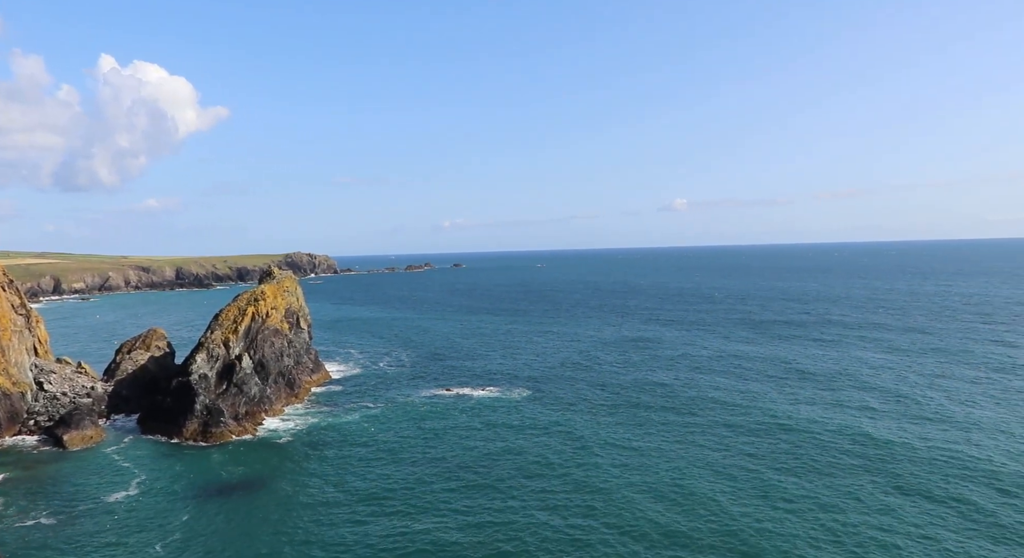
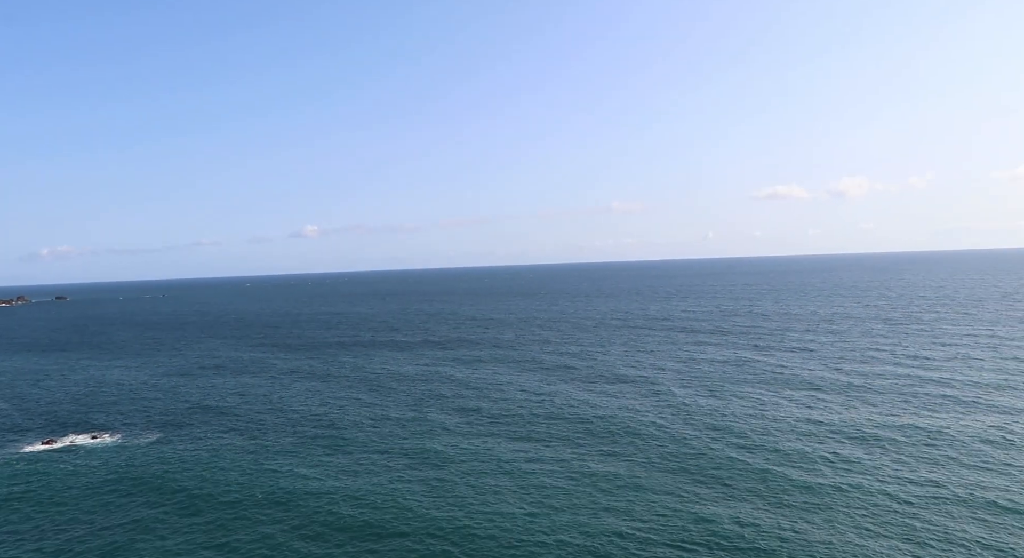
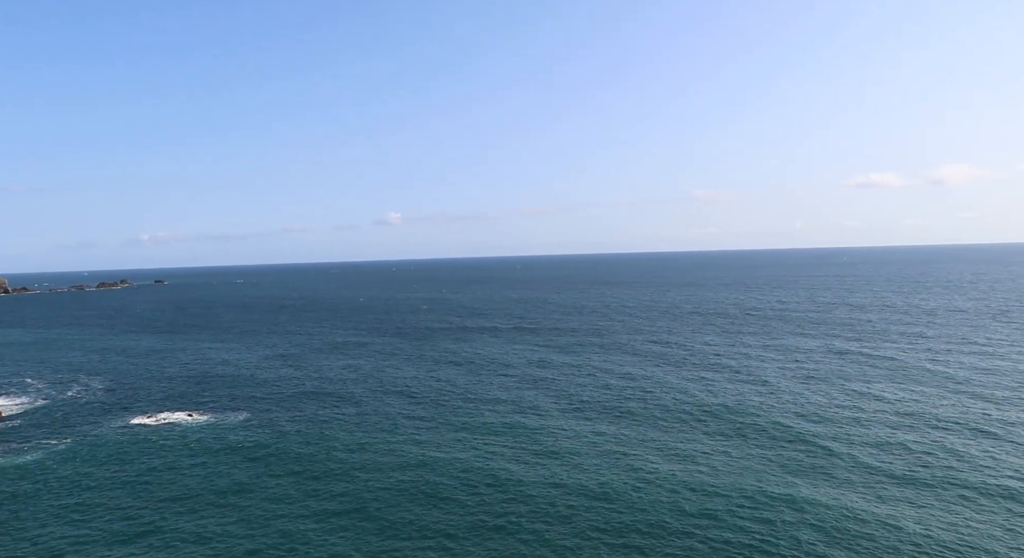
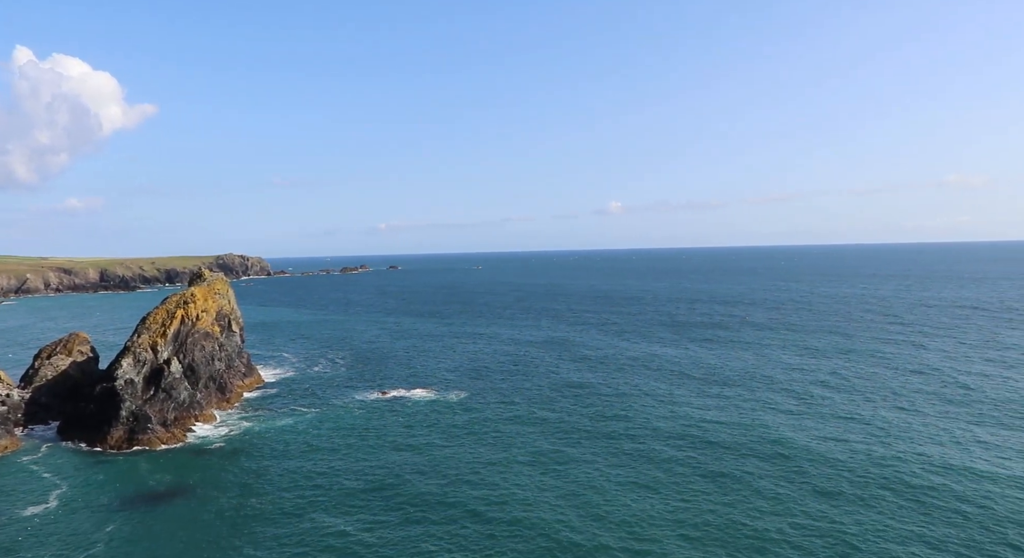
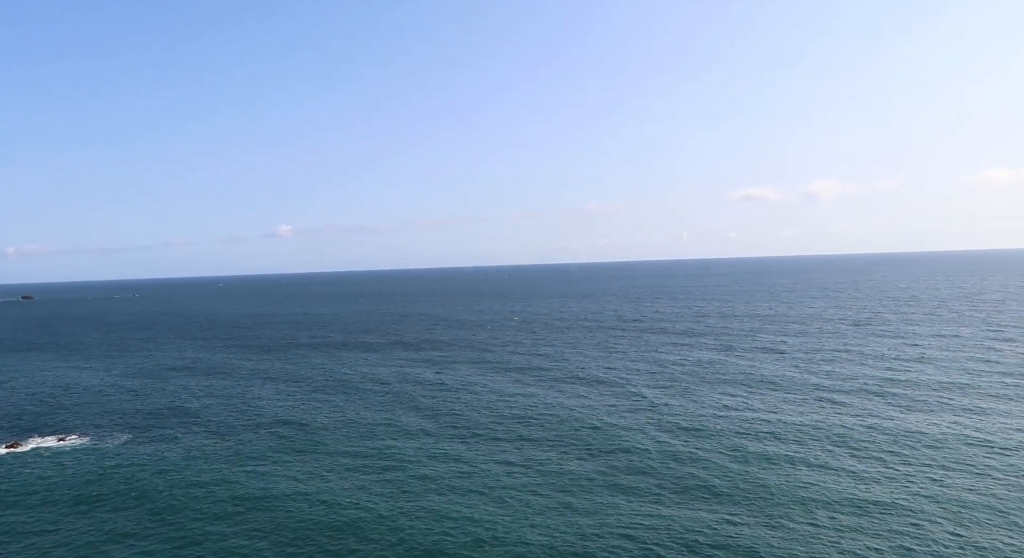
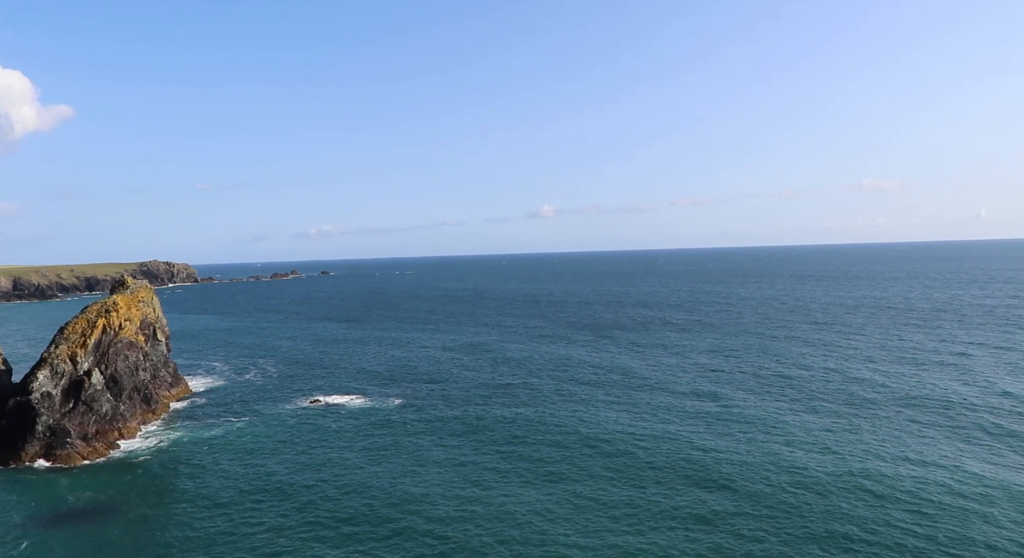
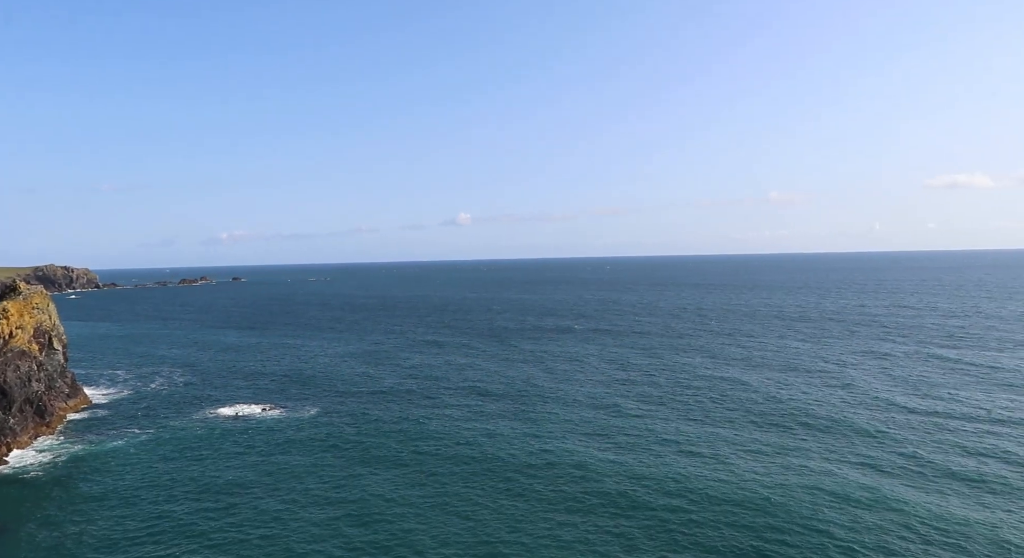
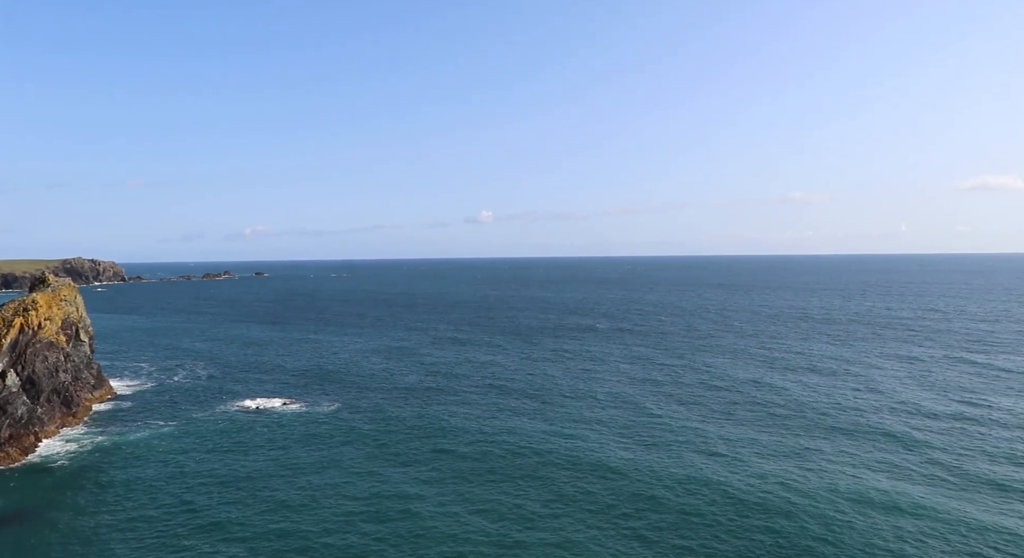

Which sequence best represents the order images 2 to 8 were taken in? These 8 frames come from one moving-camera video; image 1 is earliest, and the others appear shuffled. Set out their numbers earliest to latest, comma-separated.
4, 6, 8, 7, 3, 2, 5
